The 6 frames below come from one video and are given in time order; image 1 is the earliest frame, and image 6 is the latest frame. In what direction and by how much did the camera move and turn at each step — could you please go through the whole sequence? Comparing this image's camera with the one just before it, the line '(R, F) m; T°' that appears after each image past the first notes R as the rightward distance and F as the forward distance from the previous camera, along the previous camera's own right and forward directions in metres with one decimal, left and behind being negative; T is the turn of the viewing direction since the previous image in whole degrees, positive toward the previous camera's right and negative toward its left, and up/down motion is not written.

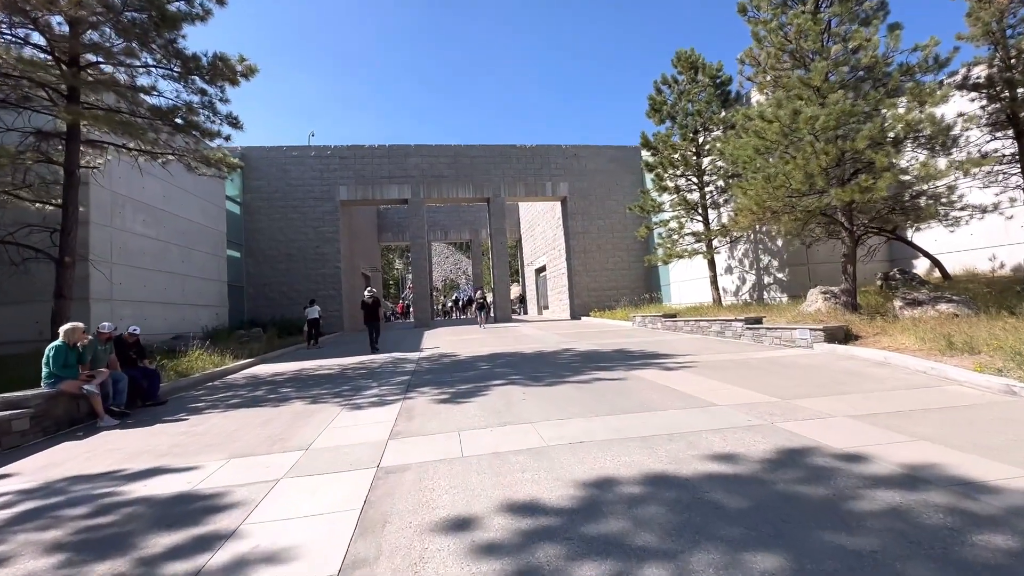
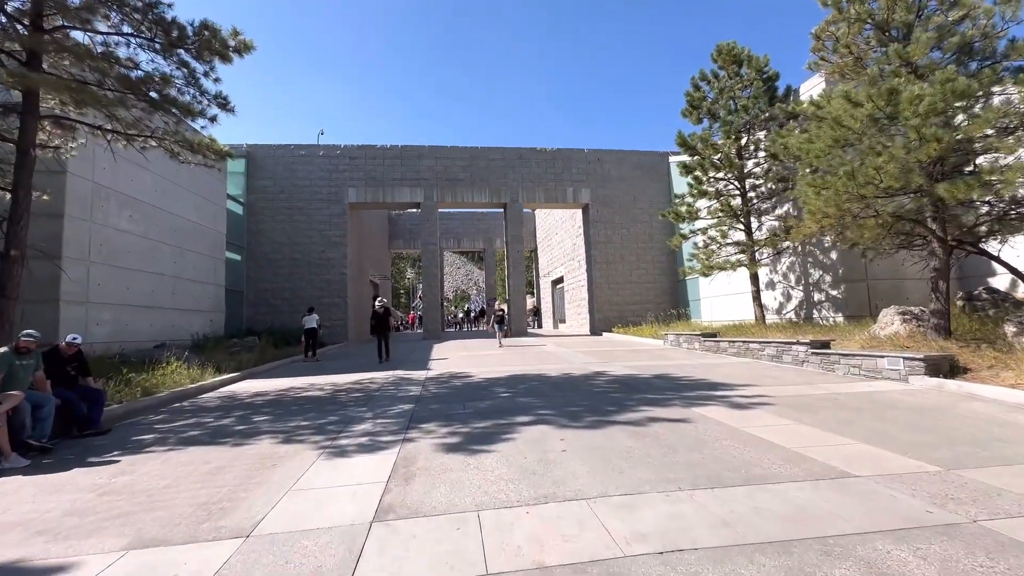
(-0.3, +1.6) m; -1°
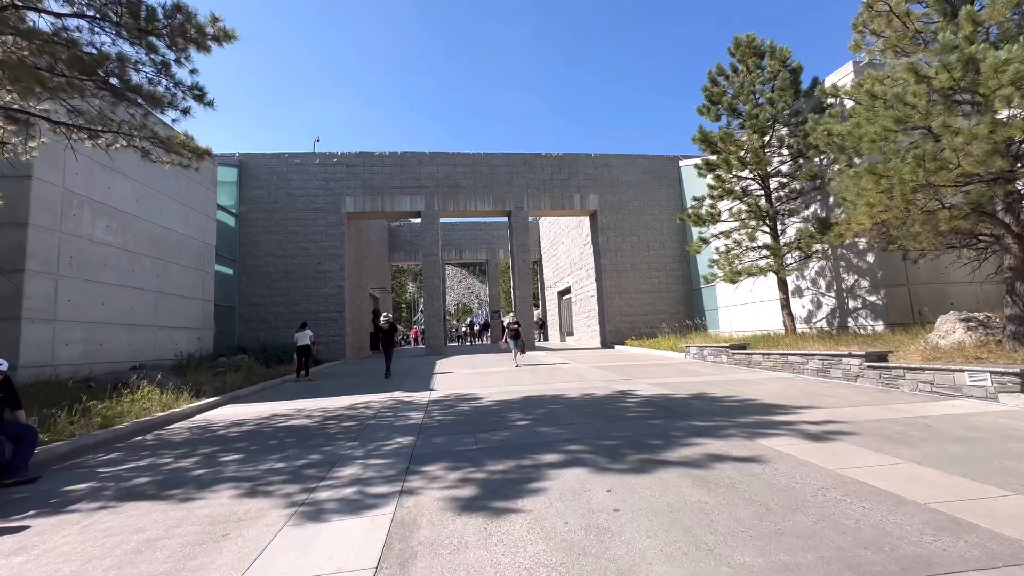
(-0.2, +1.1) m; 0°
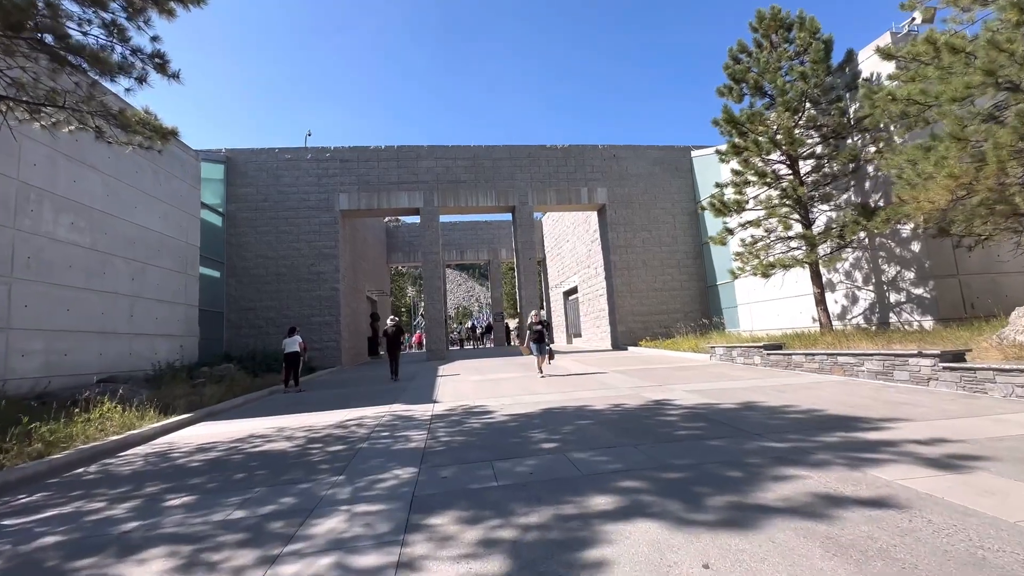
(-0.2, +1.2) m; 0°
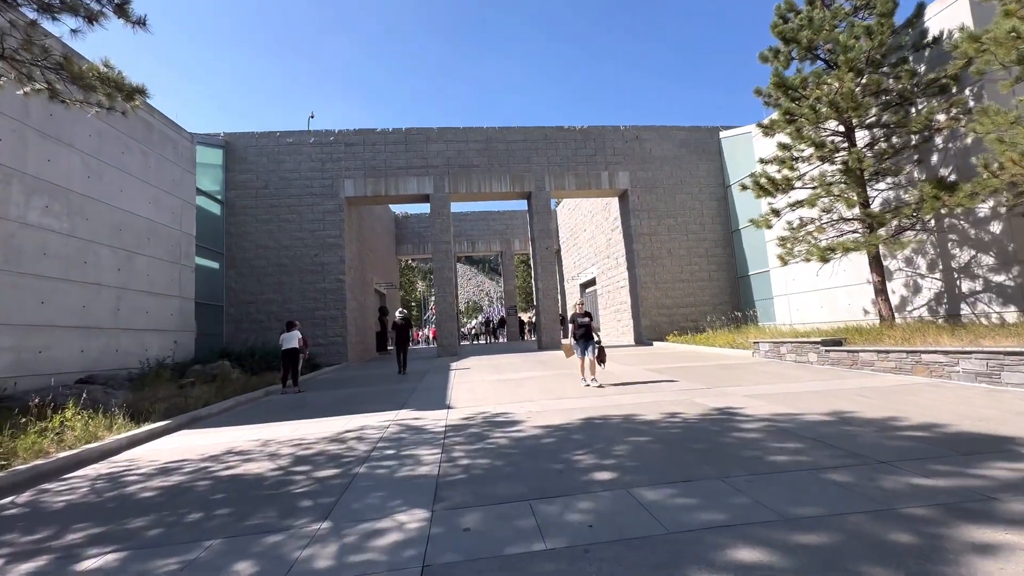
(-0.3, +1.3) m; -1°
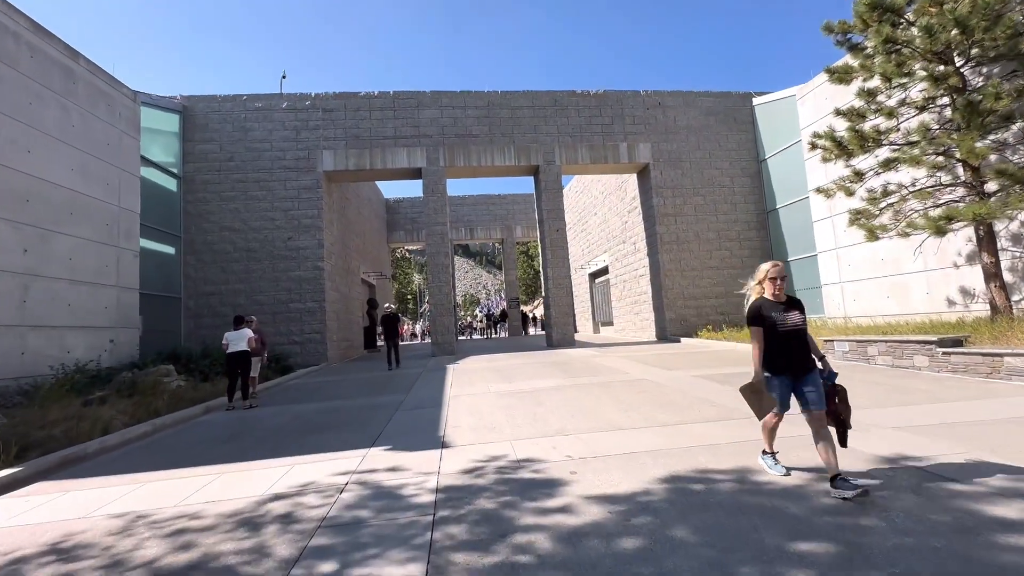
(-0.3, +2.5) m; 0°
